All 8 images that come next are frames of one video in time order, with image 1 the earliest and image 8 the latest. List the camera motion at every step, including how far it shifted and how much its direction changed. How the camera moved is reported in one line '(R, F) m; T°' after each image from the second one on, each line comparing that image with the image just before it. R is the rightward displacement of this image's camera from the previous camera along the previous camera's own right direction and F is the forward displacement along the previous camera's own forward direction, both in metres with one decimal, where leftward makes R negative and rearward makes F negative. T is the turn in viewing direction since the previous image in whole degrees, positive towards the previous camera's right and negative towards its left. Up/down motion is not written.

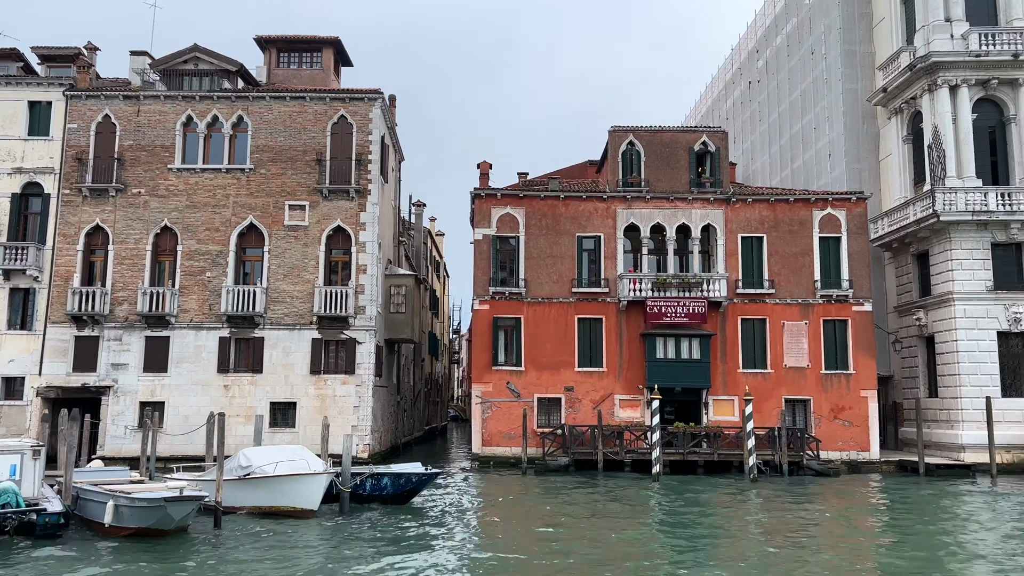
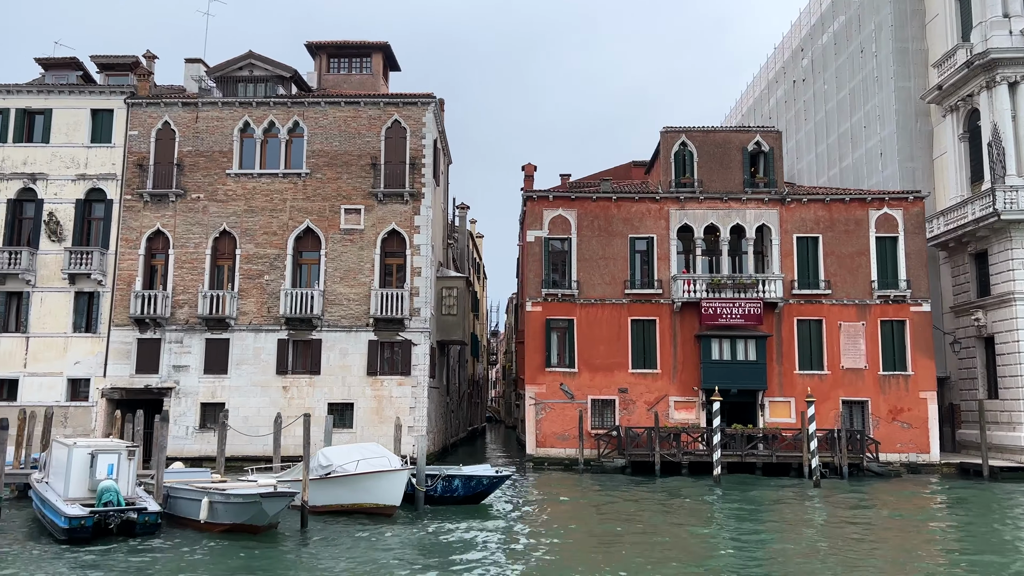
(-0.8, -0.1) m; -2°
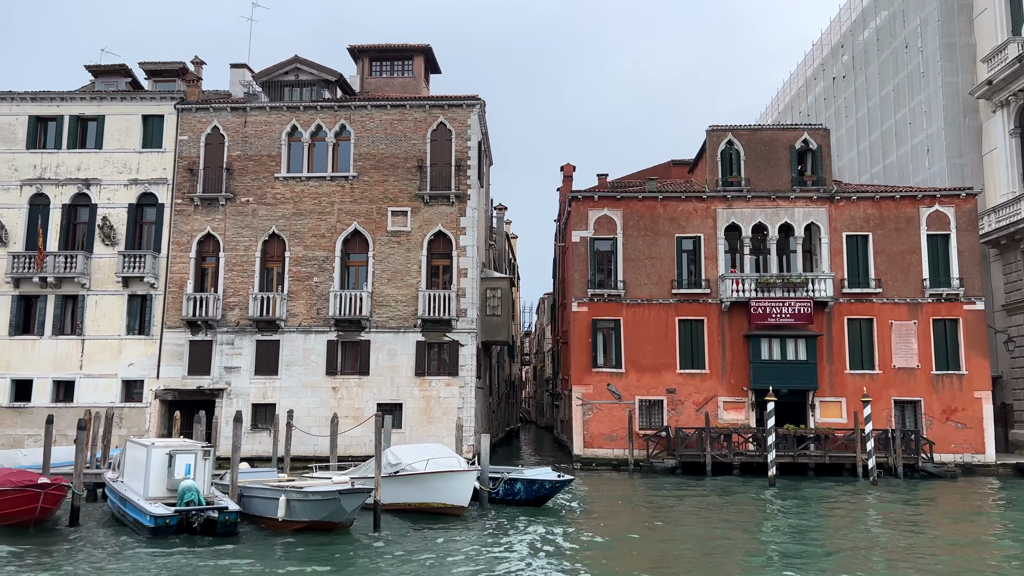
(-0.7, -0.1) m; -2°
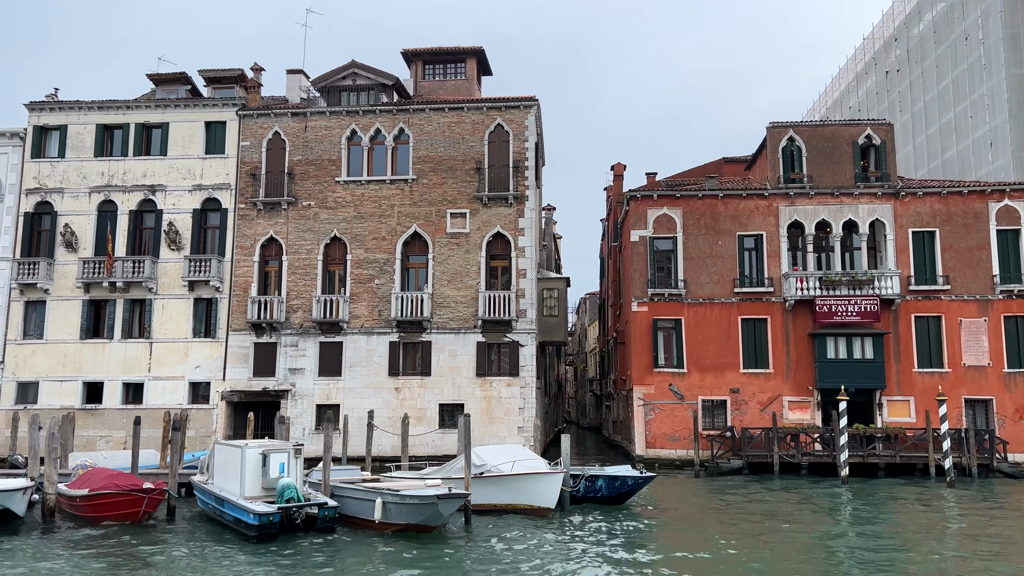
(-0.8, -0.1) m; -2°
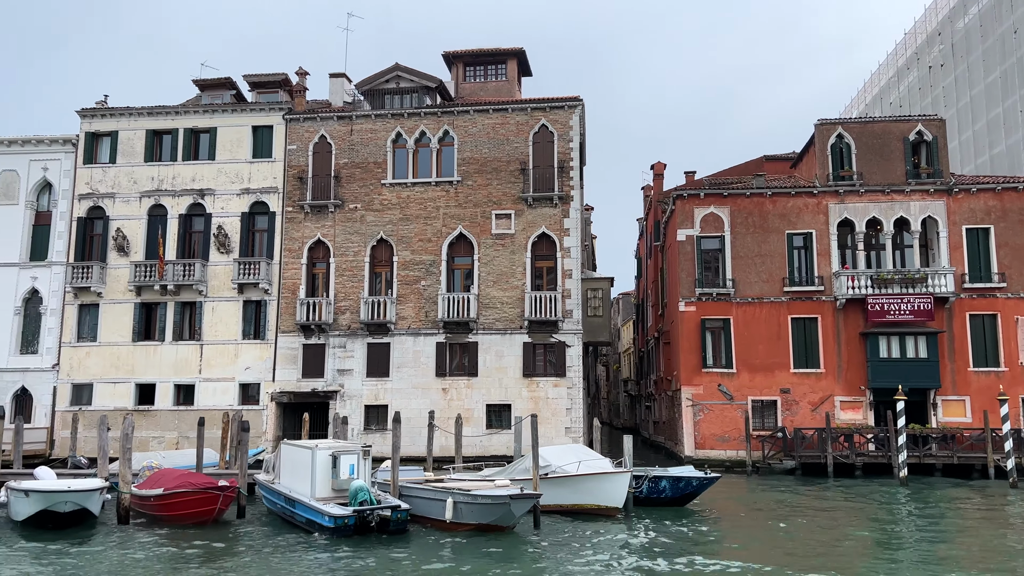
(-0.6, 0.0) m; -2°
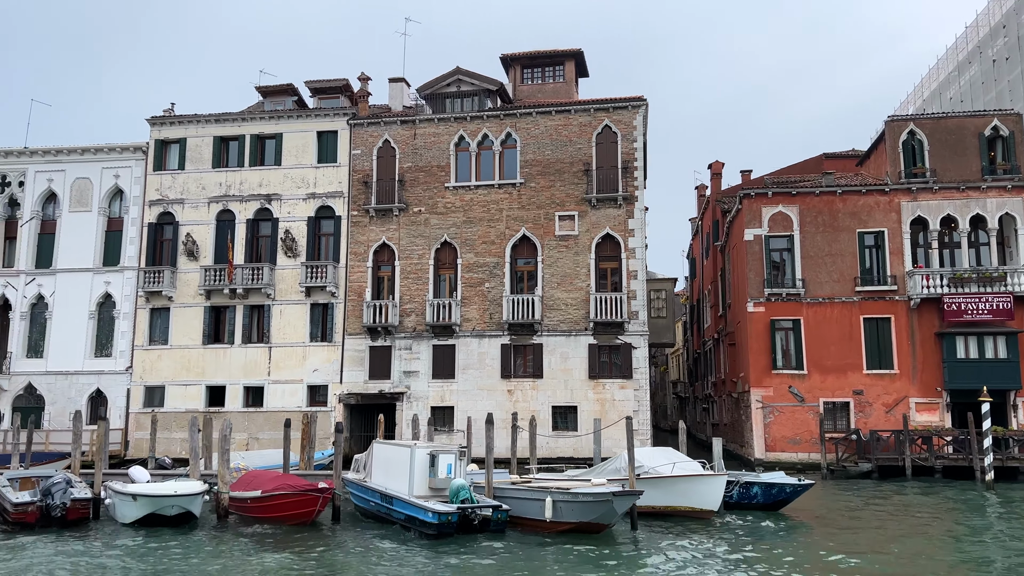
(-0.9, 0.0) m; -3°
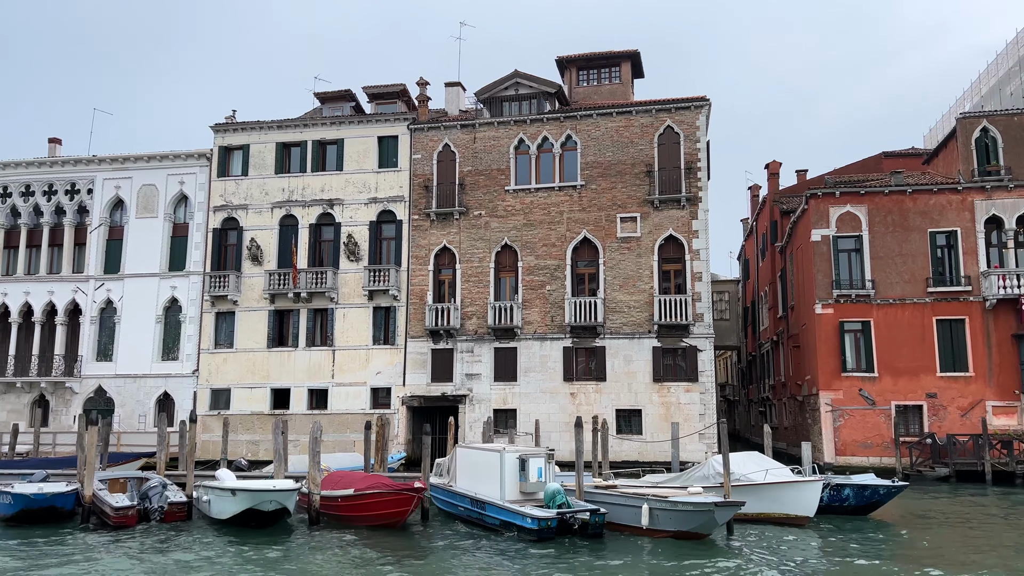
(-0.9, 0.0) m; -3°
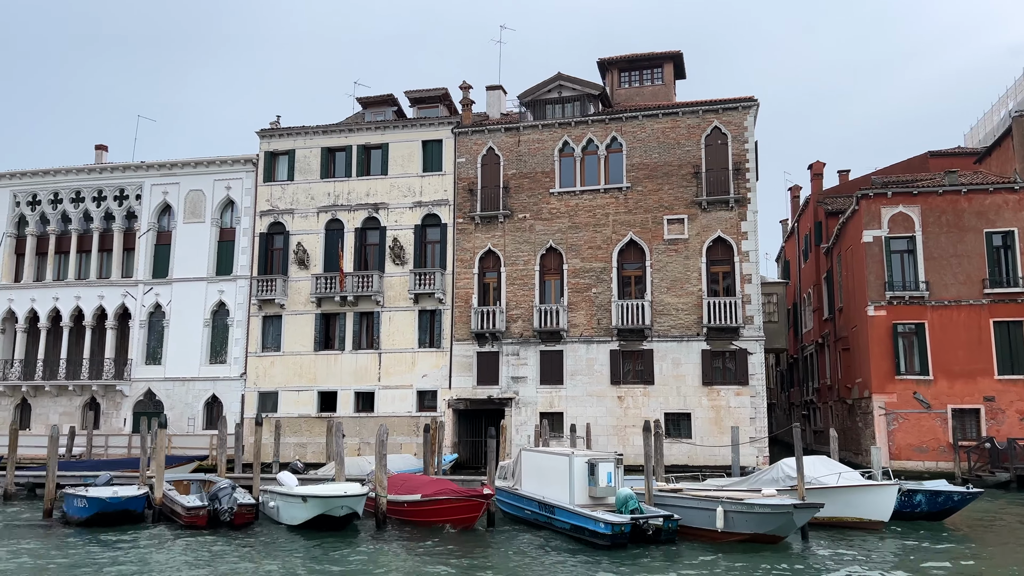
(-0.7, 0.0) m; -2°
